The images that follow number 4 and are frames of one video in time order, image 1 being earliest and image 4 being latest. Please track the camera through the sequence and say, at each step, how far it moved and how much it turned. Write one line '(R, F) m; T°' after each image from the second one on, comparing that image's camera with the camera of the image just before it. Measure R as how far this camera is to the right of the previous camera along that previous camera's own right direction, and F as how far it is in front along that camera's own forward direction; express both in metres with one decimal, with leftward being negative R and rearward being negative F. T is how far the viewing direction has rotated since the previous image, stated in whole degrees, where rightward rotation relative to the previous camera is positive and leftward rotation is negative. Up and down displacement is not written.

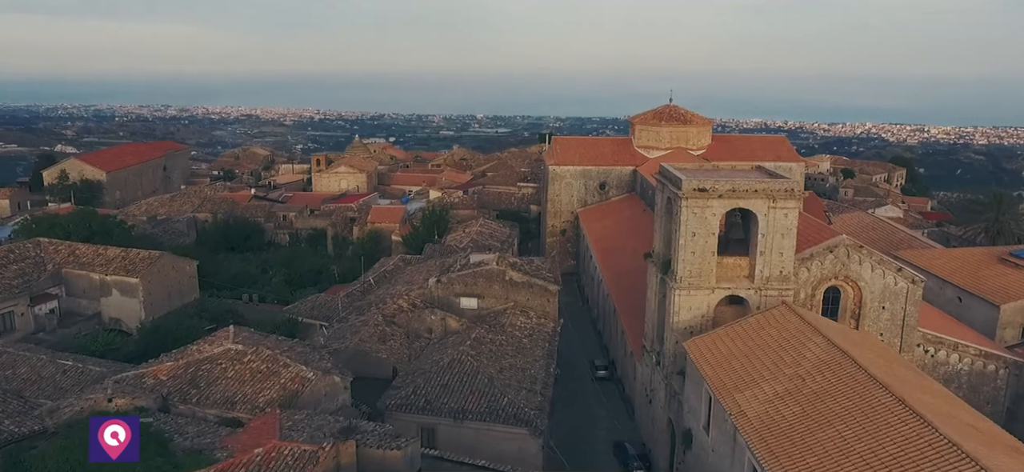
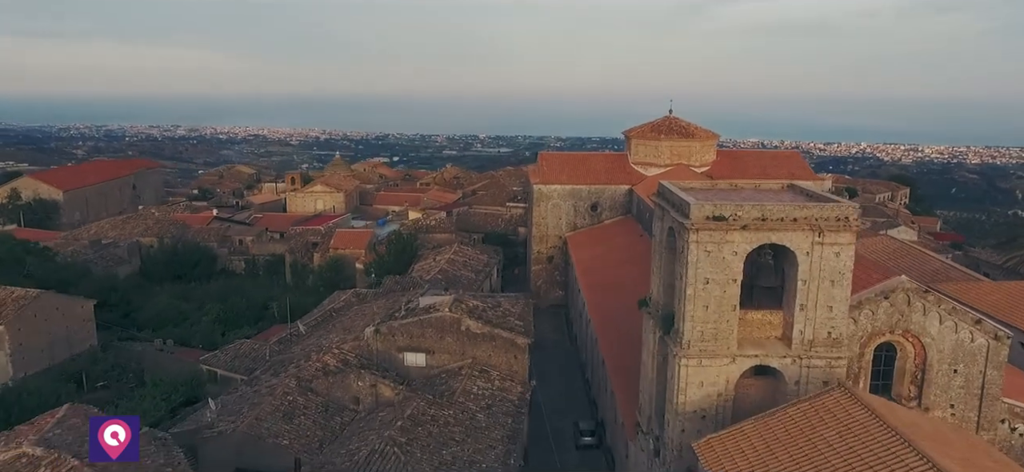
(+0.7, +3.0) m; 0°
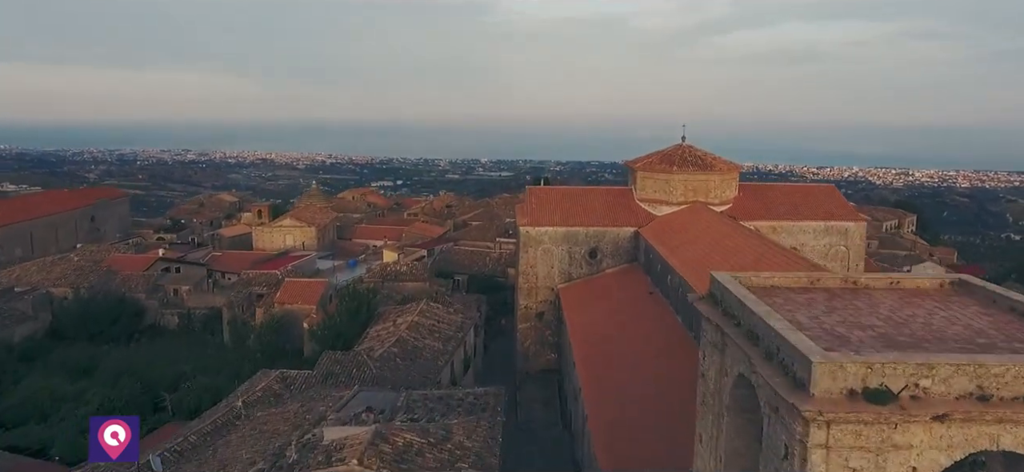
(+0.5, +4.0) m; 0°
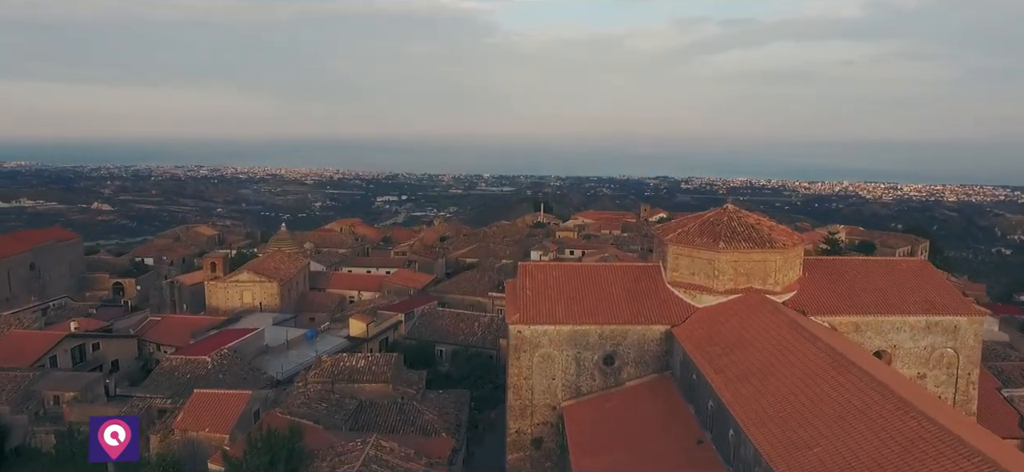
(+0.3, +5.2) m; 0°
